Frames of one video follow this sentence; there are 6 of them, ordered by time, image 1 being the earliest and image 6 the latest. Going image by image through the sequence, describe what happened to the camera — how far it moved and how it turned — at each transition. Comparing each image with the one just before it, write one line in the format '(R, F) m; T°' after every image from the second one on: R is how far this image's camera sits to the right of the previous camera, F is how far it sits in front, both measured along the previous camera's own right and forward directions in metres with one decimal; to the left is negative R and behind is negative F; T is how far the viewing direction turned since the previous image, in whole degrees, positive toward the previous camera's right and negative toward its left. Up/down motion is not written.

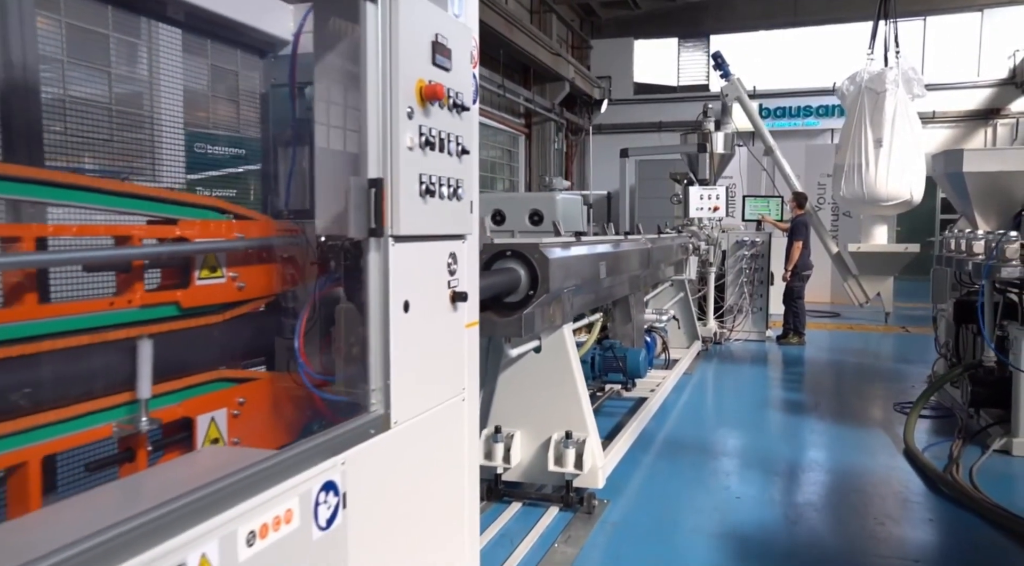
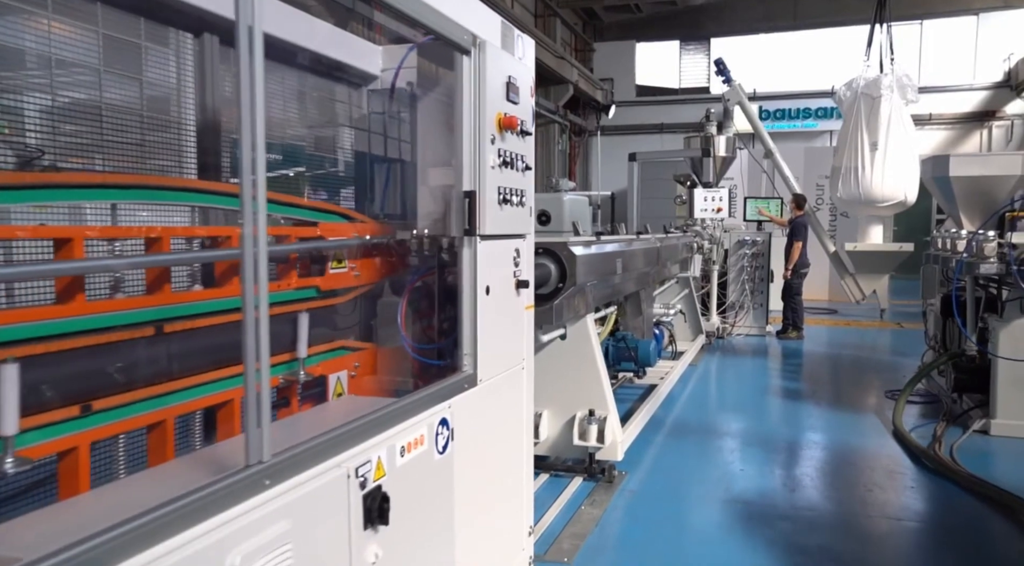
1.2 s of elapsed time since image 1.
(-0.1, -0.3) m; 0°
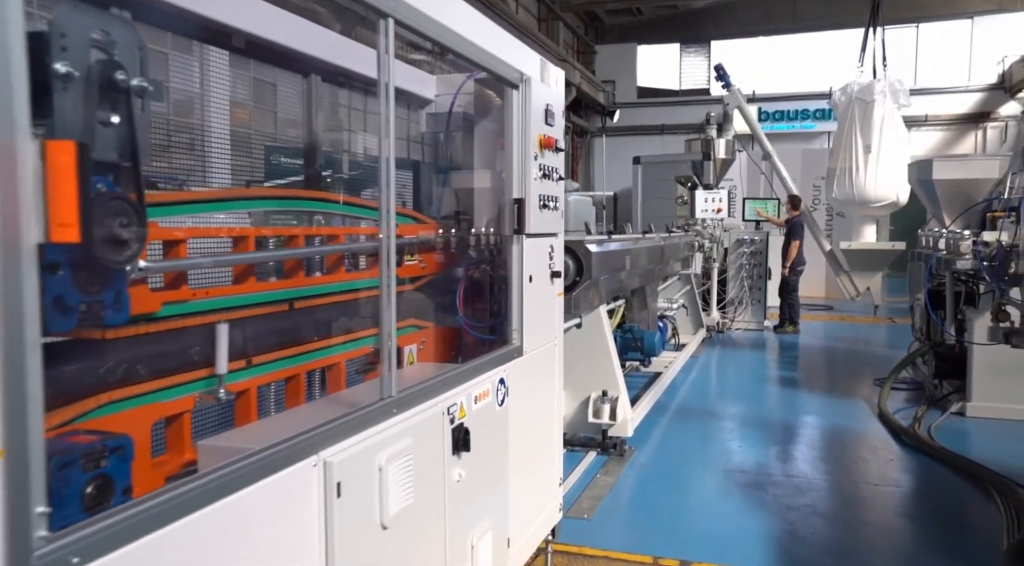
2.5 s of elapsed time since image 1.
(-0.1, -0.4) m; 0°
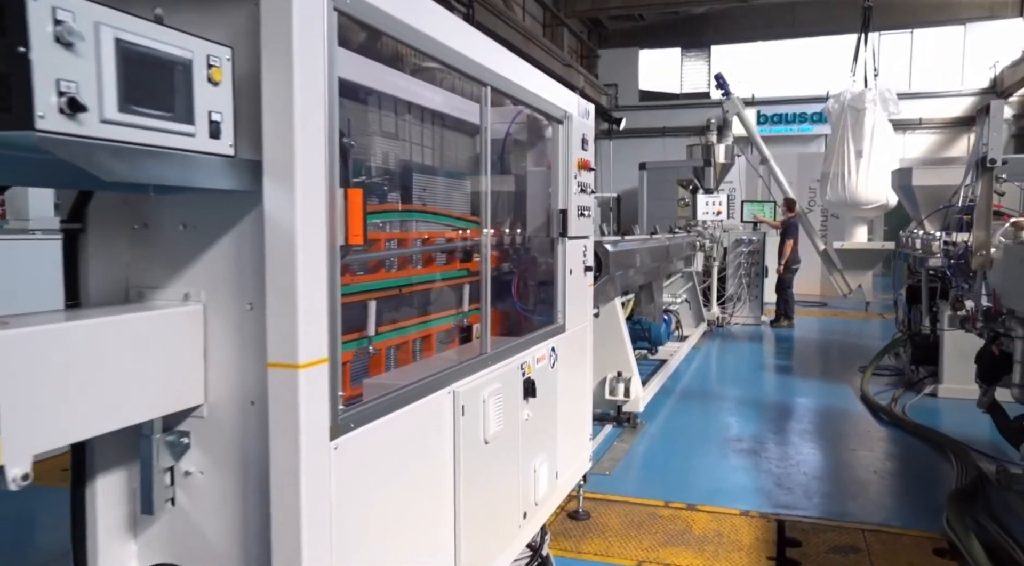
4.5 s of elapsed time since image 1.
(-0.1, -0.5) m; 0°
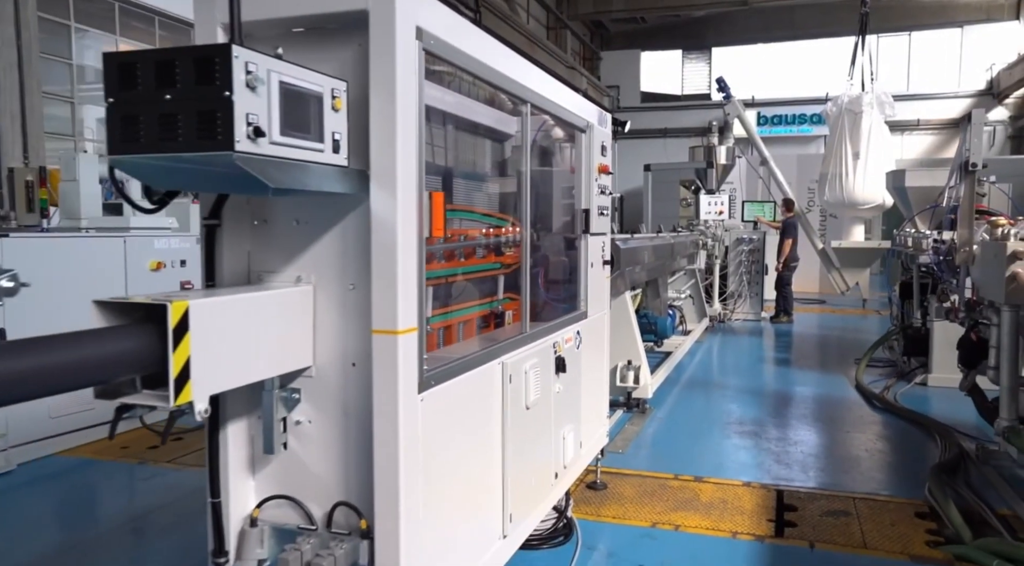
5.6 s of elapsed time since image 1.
(-0.1, -0.3) m; 0°
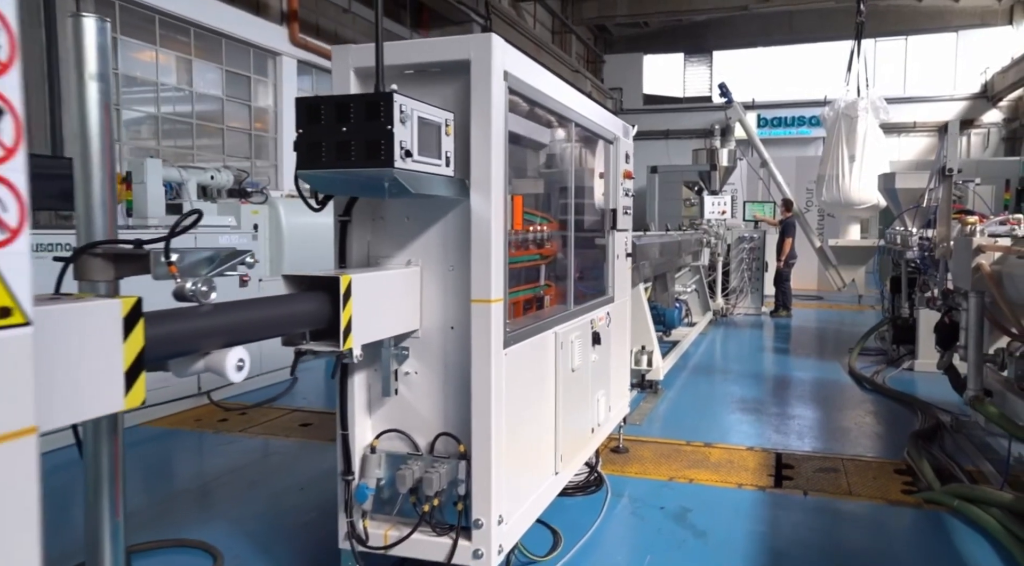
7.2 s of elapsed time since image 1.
(-0.2, -0.5) m; 0°
